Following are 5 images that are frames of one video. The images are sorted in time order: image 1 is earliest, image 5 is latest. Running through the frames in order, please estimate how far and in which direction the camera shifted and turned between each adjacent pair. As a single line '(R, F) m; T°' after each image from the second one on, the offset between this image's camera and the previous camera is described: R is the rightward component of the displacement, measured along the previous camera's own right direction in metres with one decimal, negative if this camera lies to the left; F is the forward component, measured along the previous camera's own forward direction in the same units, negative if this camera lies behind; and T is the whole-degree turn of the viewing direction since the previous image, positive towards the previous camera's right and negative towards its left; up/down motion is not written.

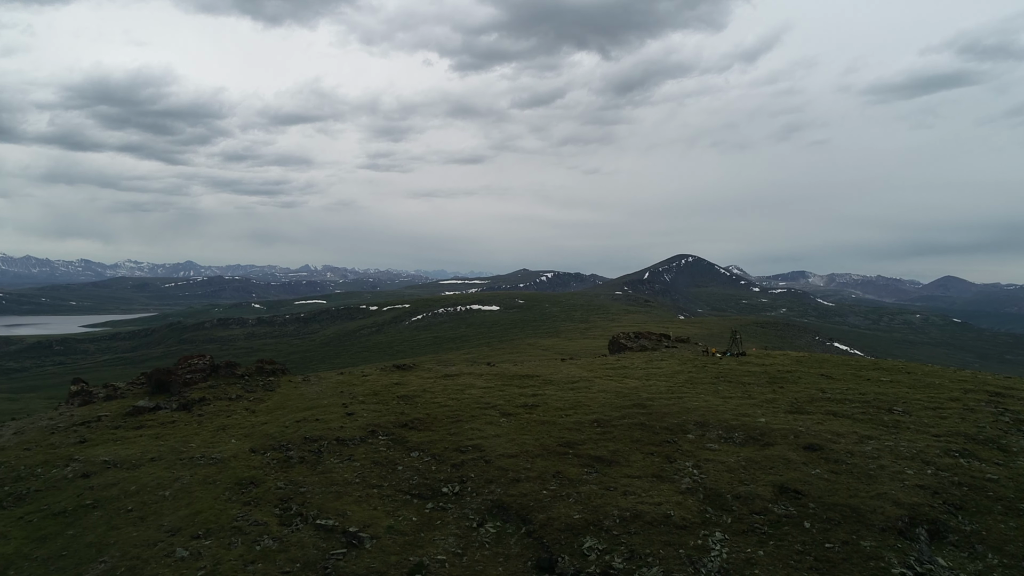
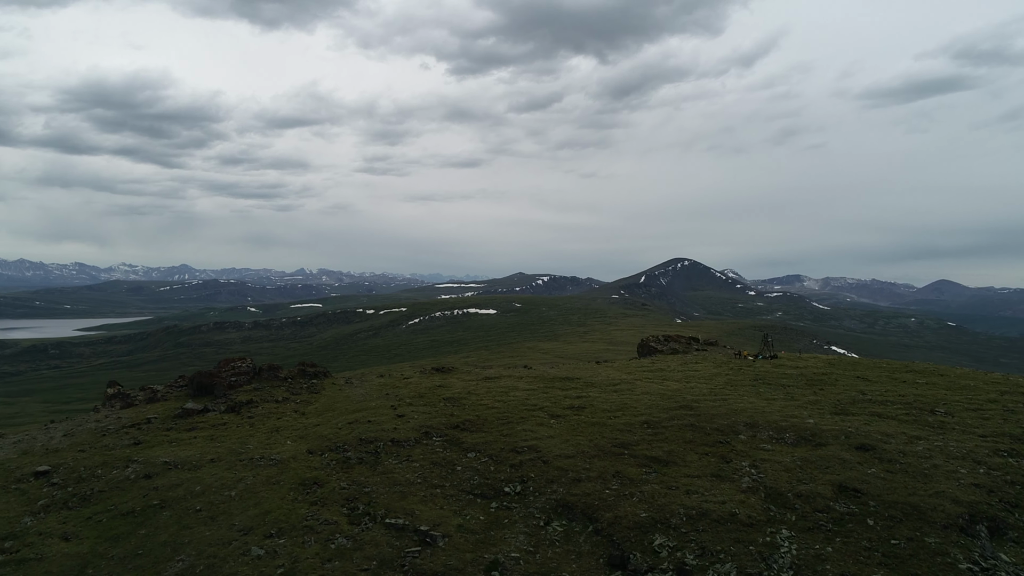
(-2.6, -0.6) m; 0°
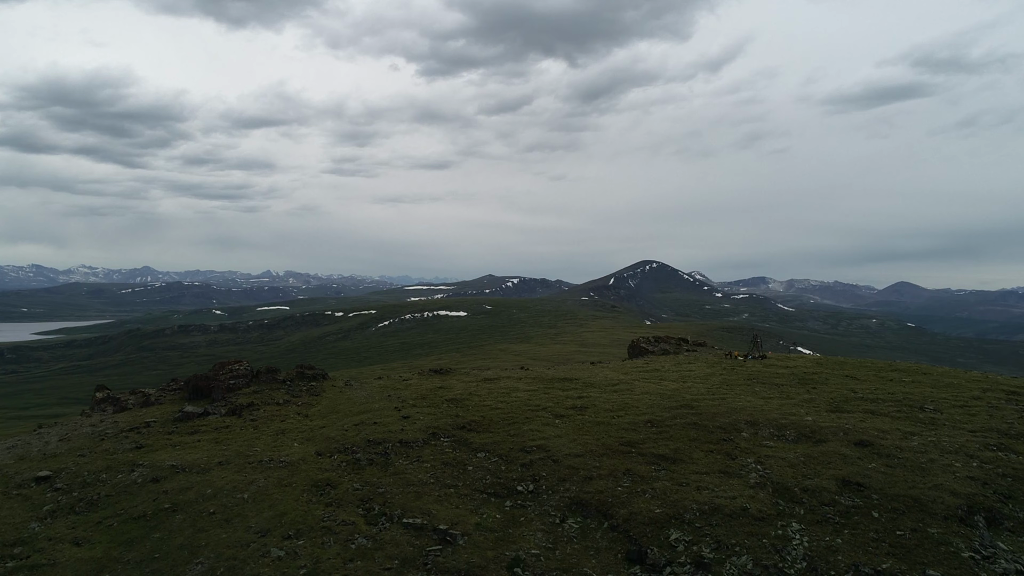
(-1.7, -0.5) m; +2°
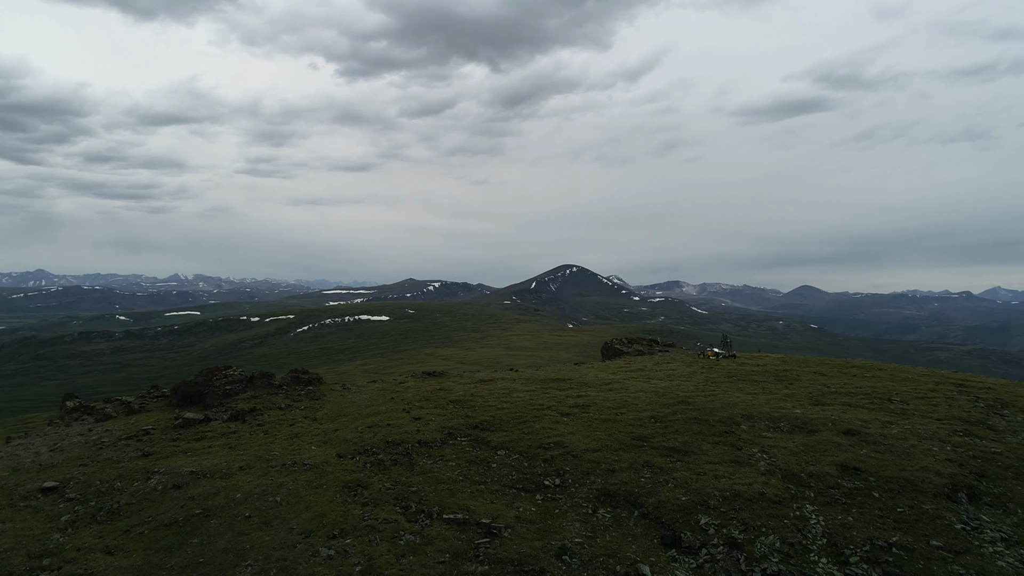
(-4.5, -1.2) m; +6°
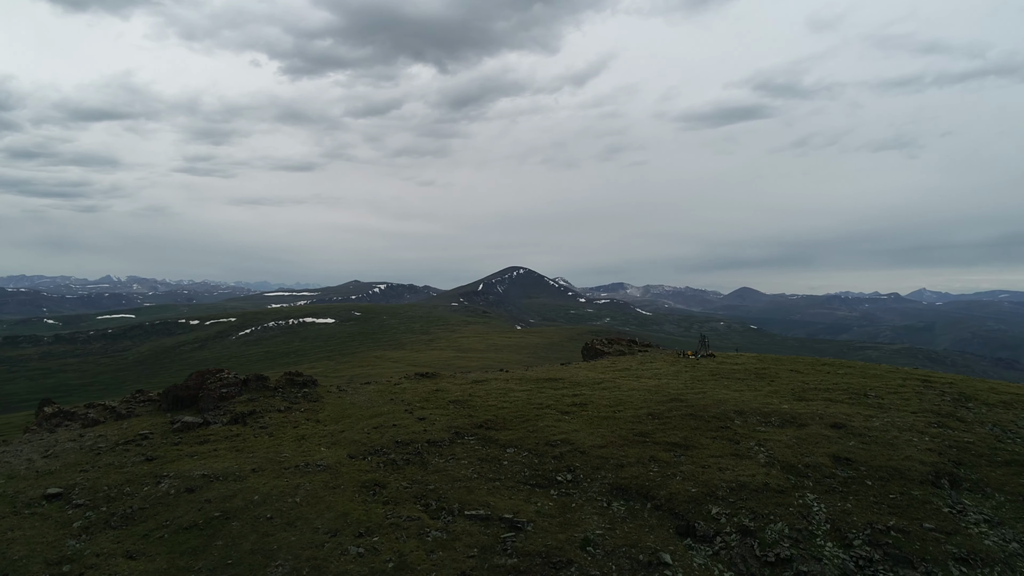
(-2.9, -0.8) m; +4°
